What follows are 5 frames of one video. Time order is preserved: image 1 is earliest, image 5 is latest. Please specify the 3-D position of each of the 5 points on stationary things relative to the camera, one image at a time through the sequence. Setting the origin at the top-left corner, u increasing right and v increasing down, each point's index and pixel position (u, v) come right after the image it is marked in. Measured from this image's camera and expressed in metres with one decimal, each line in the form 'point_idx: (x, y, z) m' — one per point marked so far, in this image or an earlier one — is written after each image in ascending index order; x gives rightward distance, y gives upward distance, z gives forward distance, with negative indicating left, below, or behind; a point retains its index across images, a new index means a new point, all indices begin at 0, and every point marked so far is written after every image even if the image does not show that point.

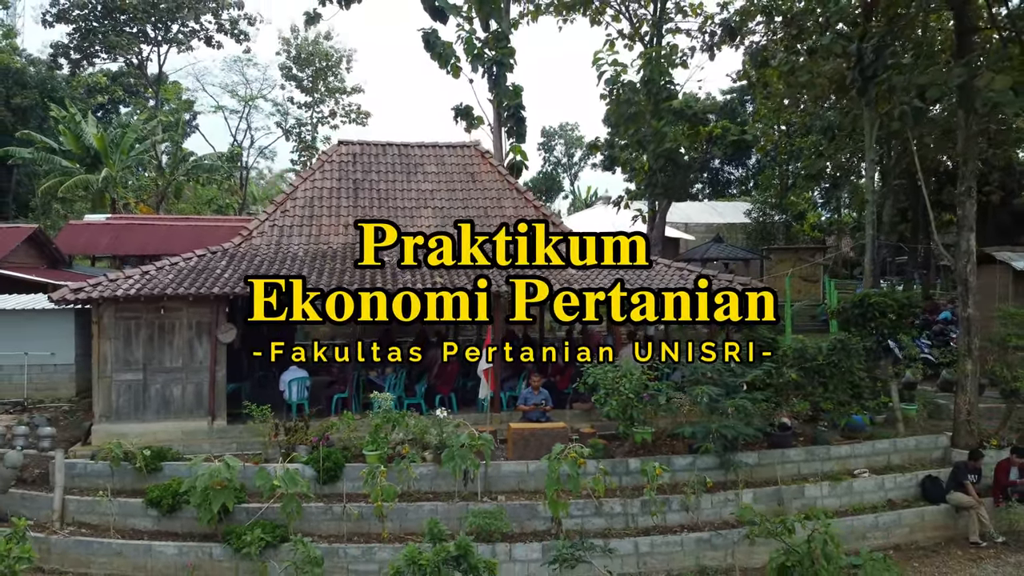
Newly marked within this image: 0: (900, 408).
0: (+6.5, -2.0, +8.3) m
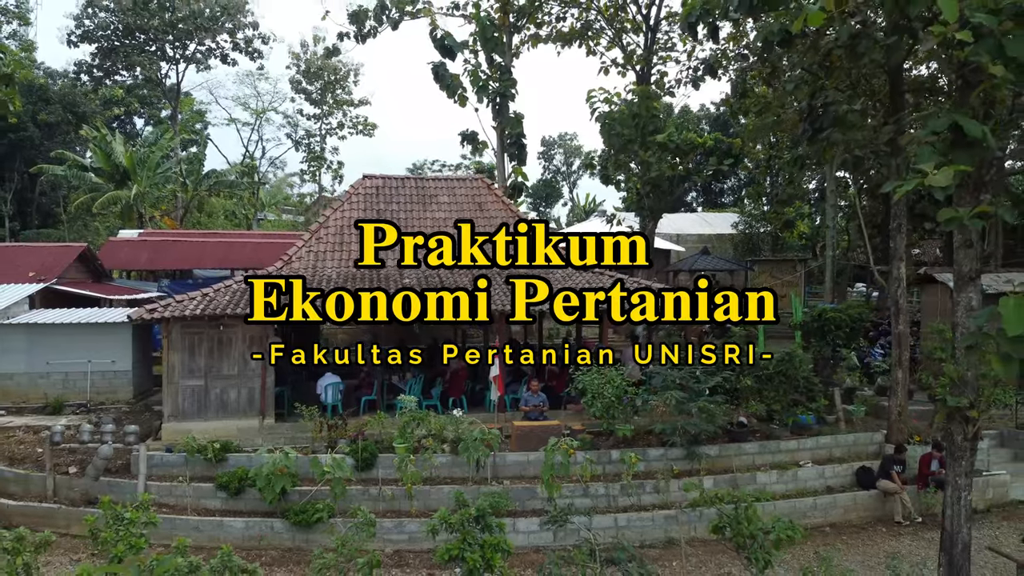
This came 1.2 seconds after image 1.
0: (+6.6, -2.4, +9.7) m
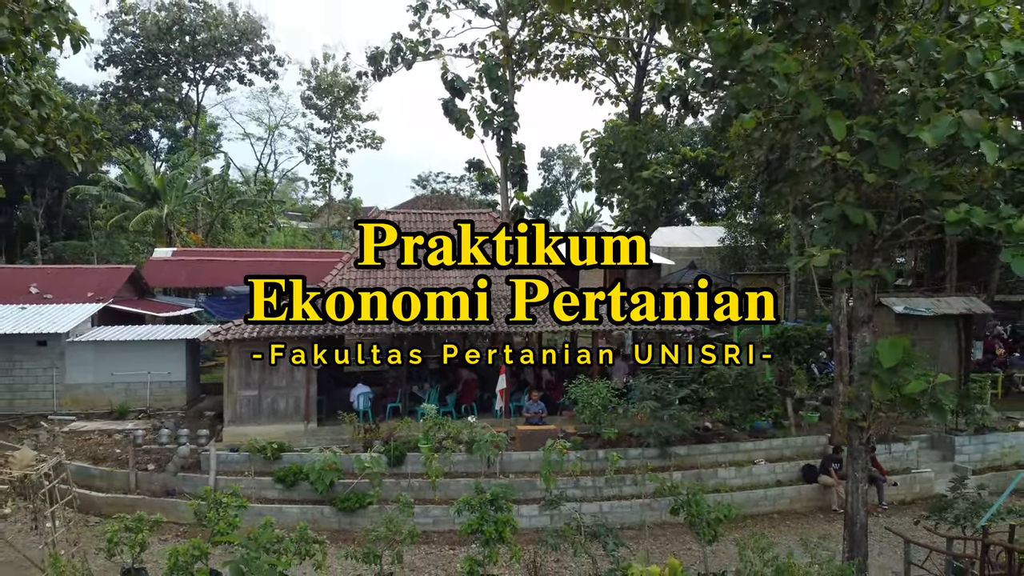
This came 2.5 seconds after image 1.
0: (+6.7, -3.0, +11.4) m
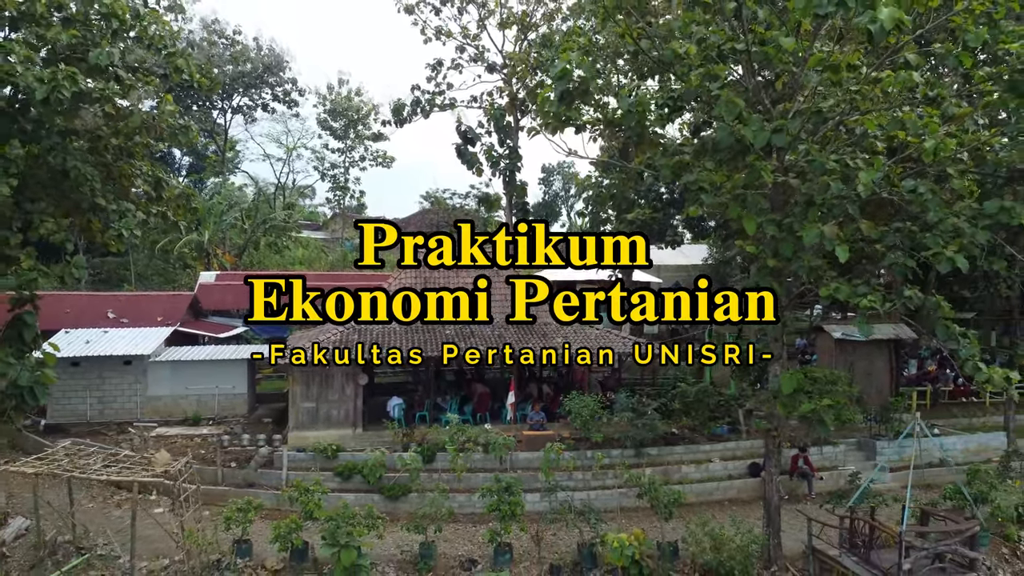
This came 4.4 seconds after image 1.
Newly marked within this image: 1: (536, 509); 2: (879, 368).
0: (+6.8, -3.9, +14.1) m
1: (+0.6, -5.2, +11.5) m
2: (+12.0, -2.6, +15.9) m
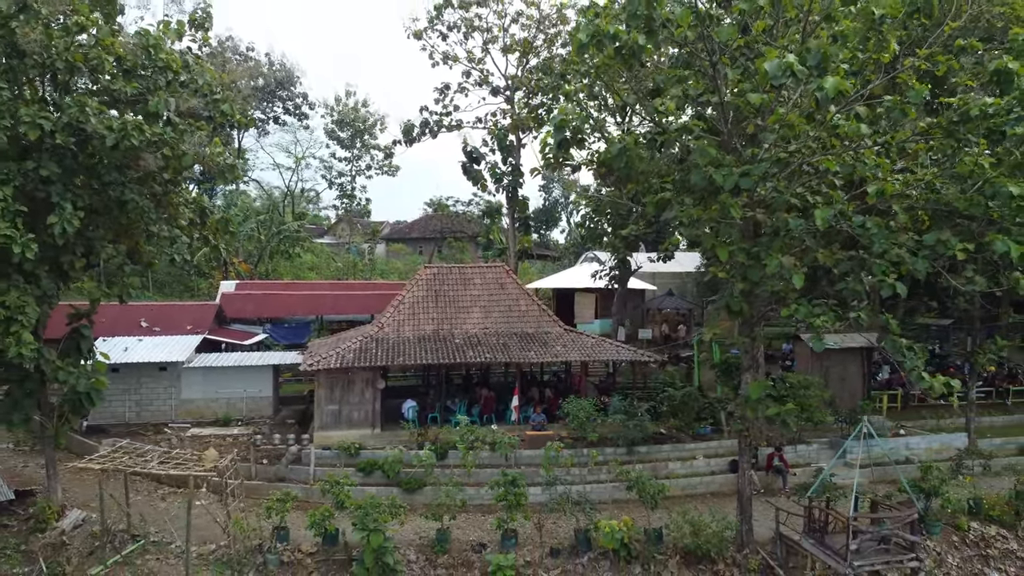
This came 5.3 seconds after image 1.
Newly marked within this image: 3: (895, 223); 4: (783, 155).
0: (+7.0, -4.3, +15.6) m
1: (+0.7, -5.6, +12.9) m
2: (+12.1, -3.0, +17.3) m
3: (+7.9, +1.3, +10.1) m
4: (+5.7, +2.8, +10.1) m
